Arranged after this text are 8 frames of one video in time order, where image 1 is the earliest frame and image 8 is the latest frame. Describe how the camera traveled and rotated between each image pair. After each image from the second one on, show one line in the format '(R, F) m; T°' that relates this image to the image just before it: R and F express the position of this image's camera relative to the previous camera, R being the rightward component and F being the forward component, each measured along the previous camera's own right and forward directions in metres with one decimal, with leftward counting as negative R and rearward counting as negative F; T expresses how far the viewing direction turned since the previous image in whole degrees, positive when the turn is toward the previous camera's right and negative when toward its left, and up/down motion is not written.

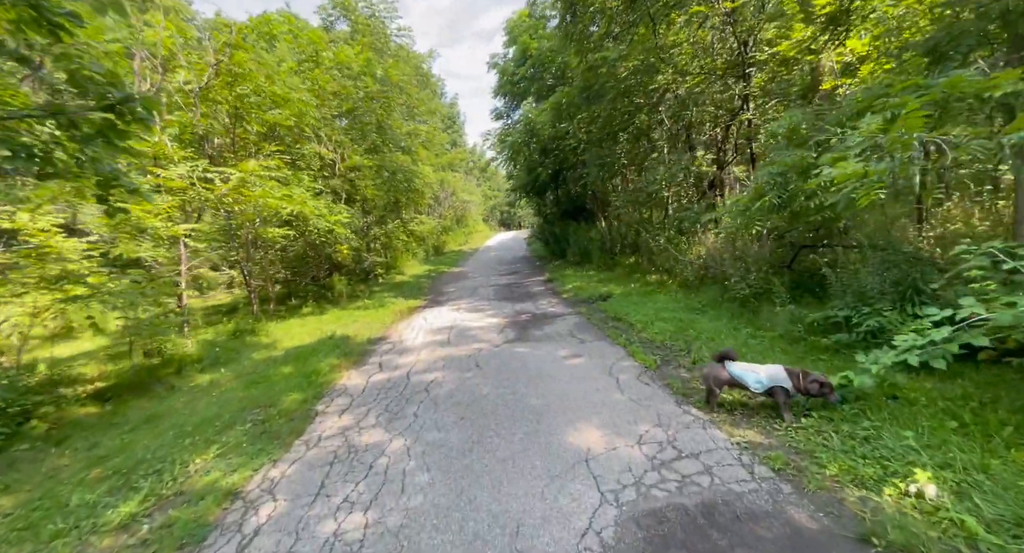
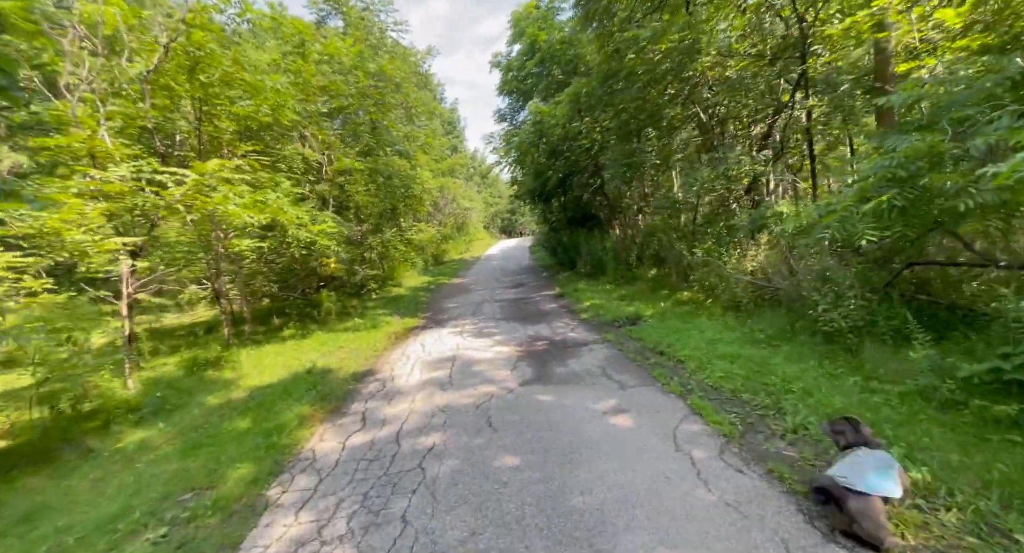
(-0.2, +1.3) m; 0°
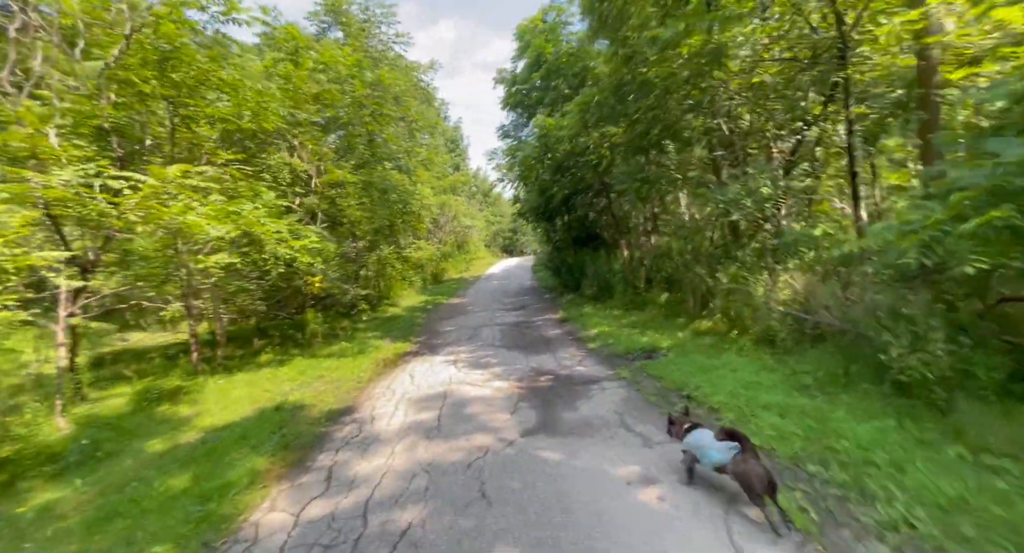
(0.0, +0.8) m; 0°
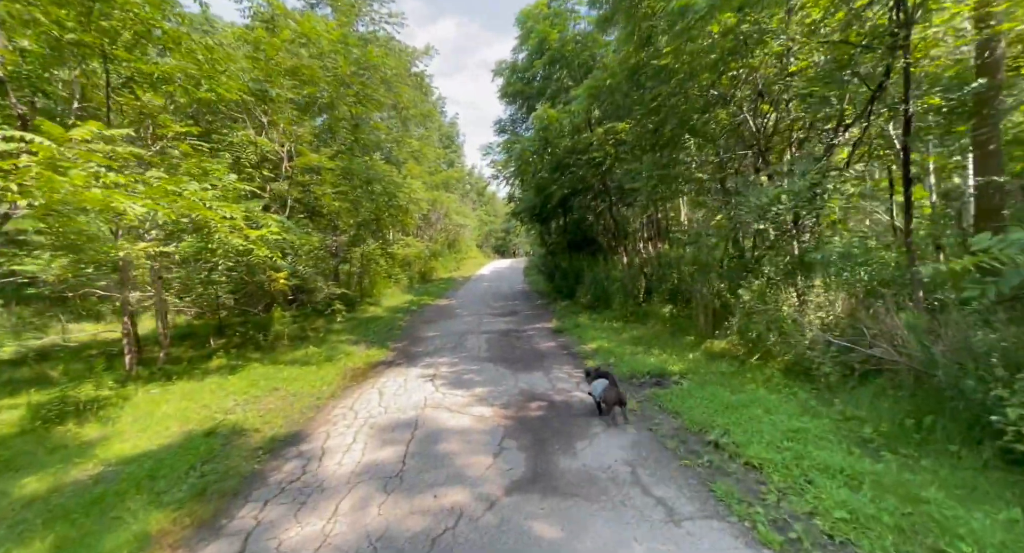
(0.0, +1.0) m; +1°
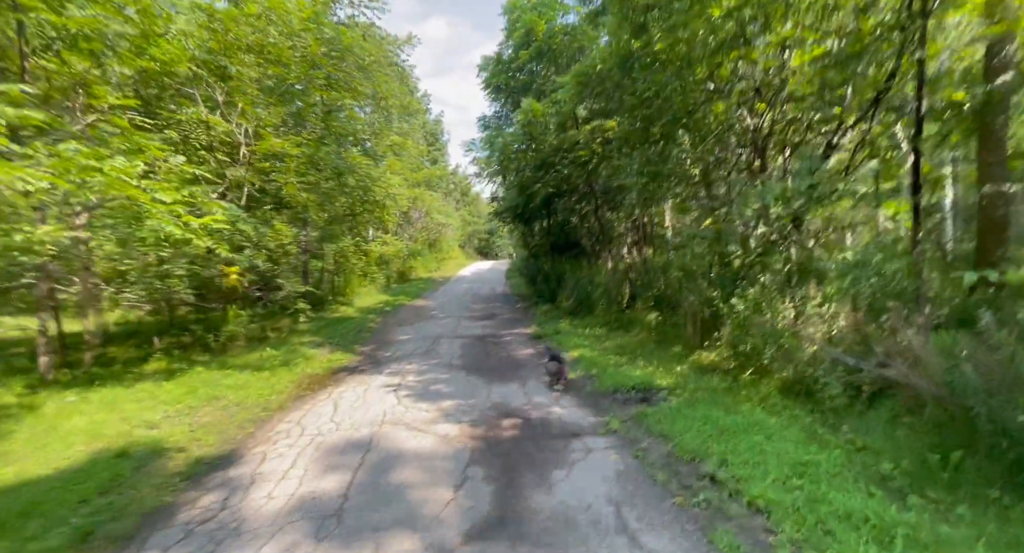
(+0.1, +0.6) m; +2°
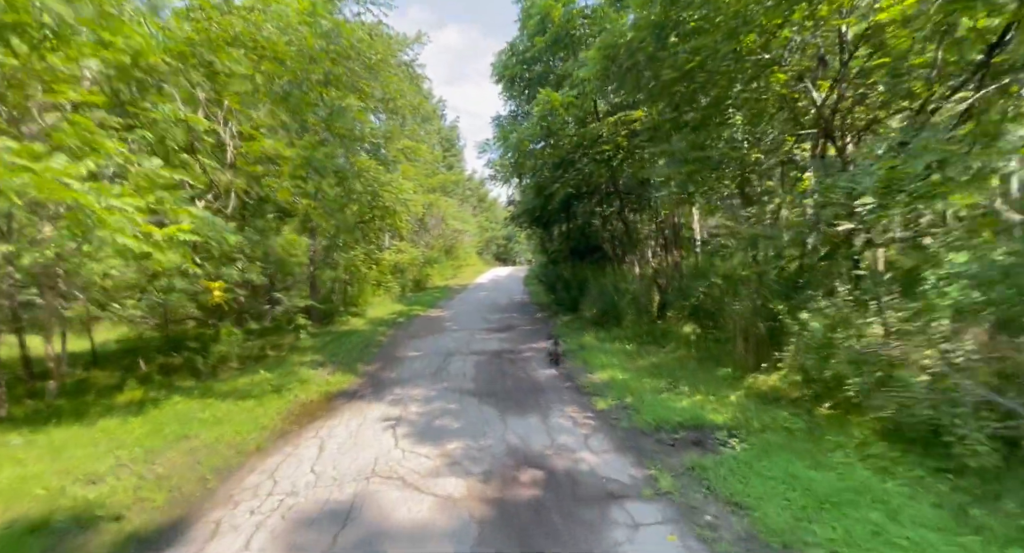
(0.0, +1.0) m; -3°
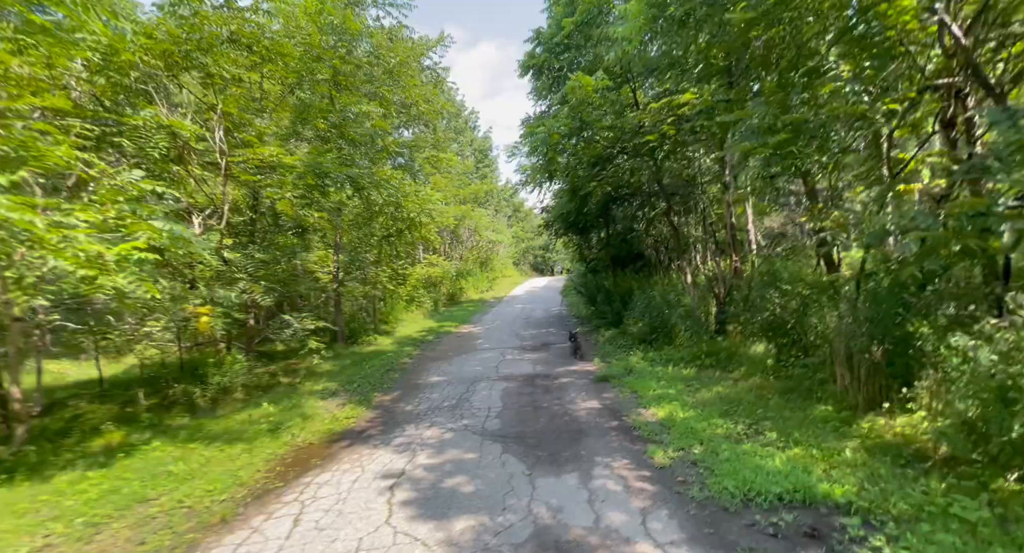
(+0.1, +1.2) m; -5°
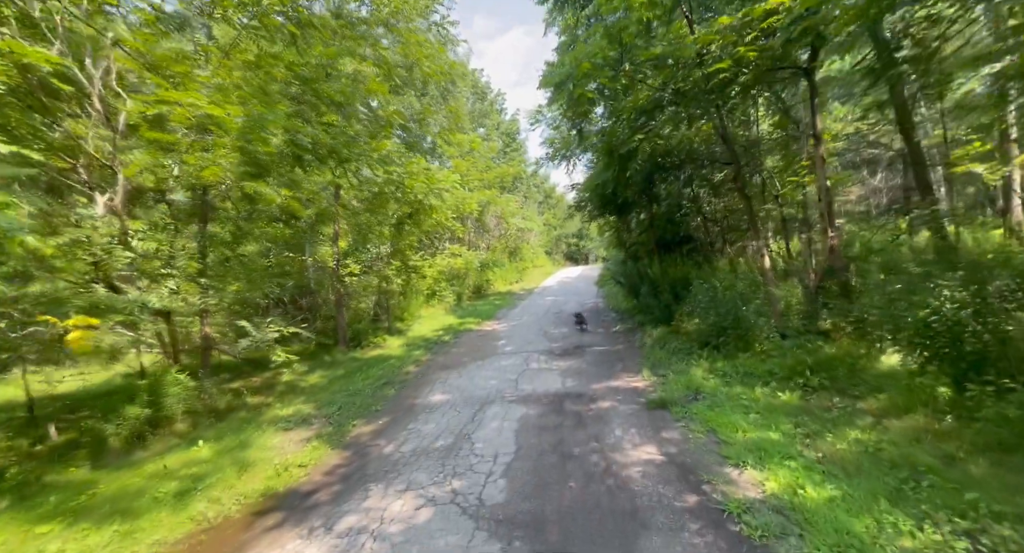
(+0.2, +2.1) m; -5°
